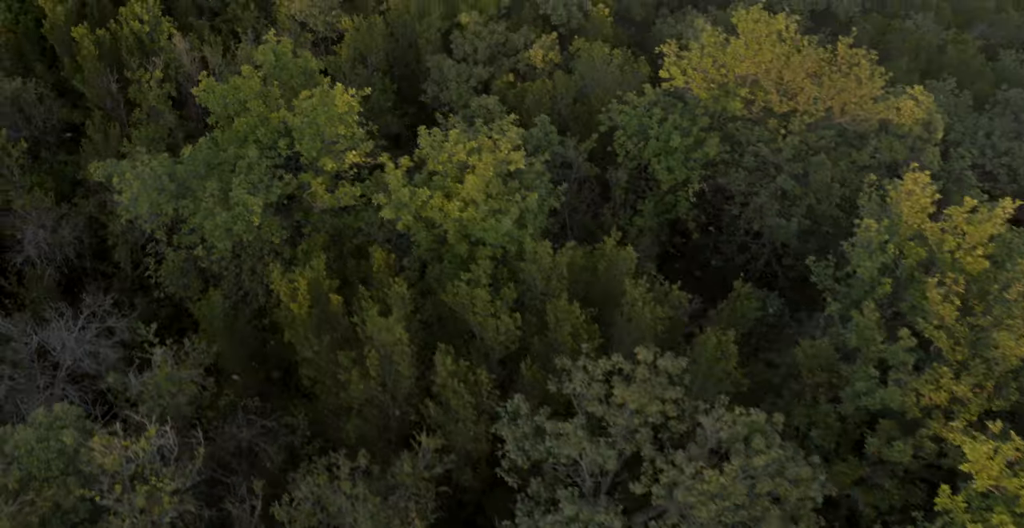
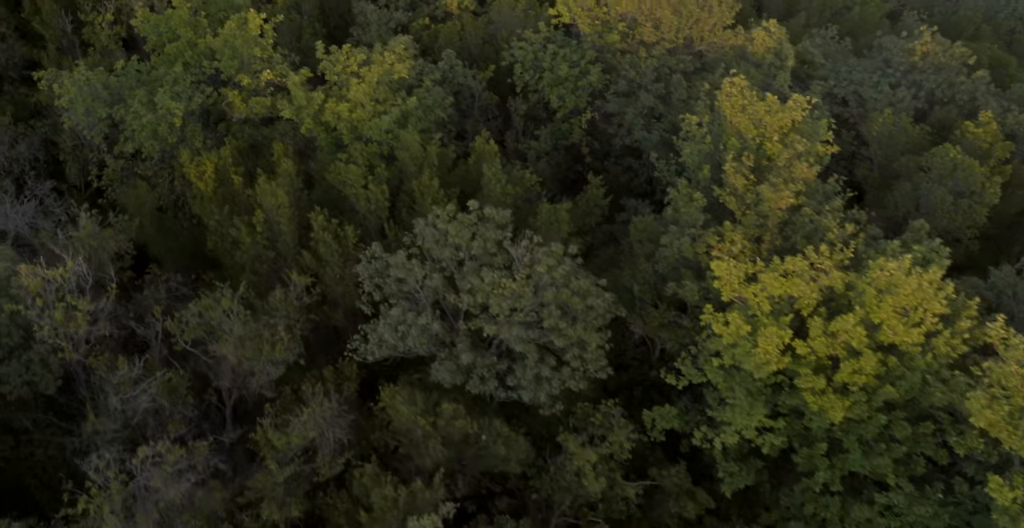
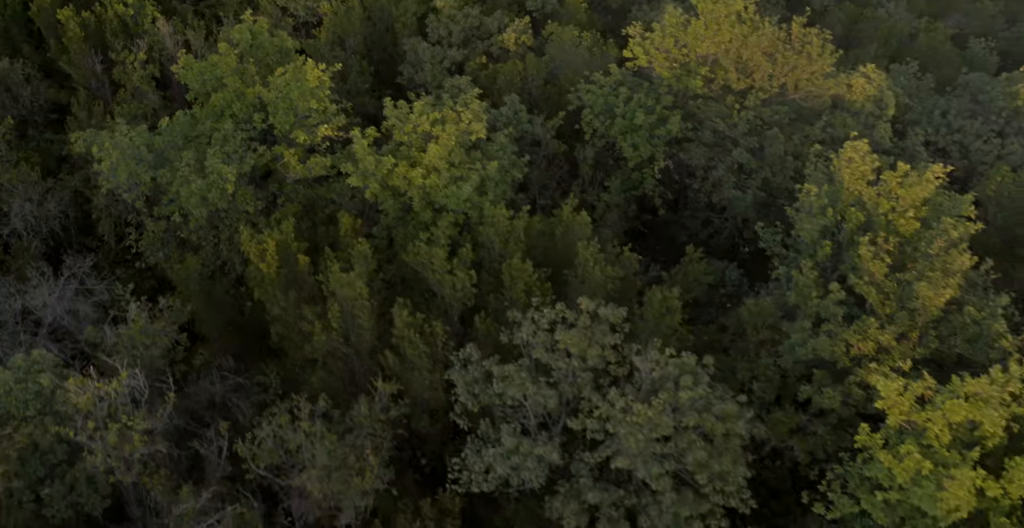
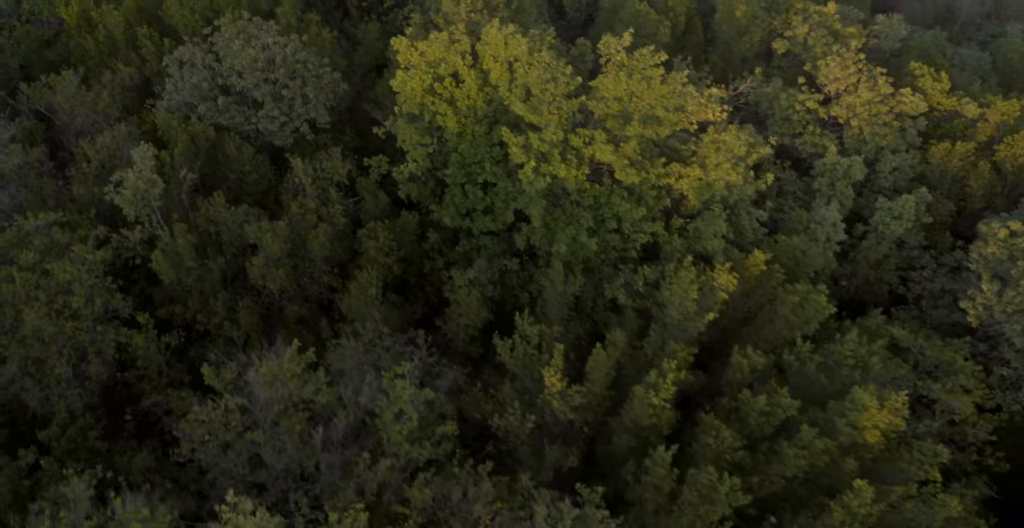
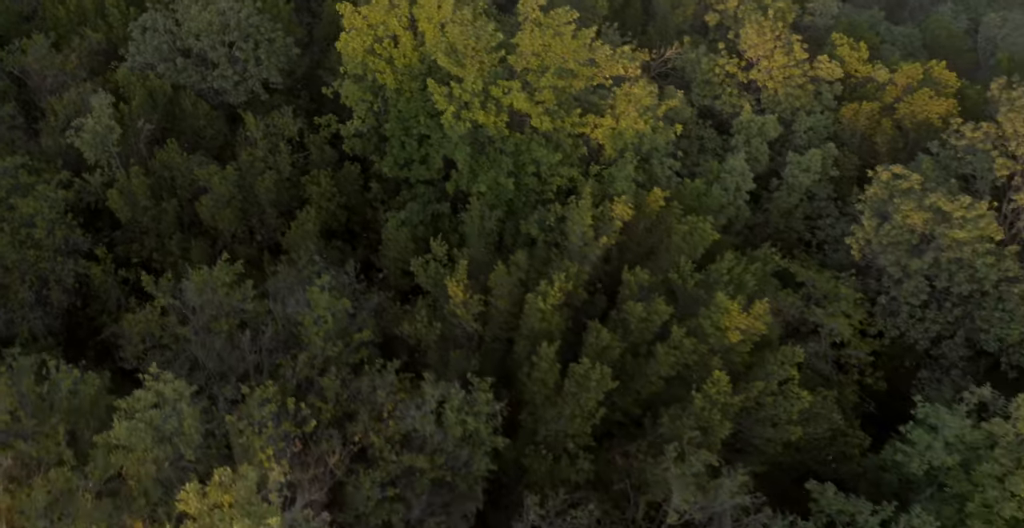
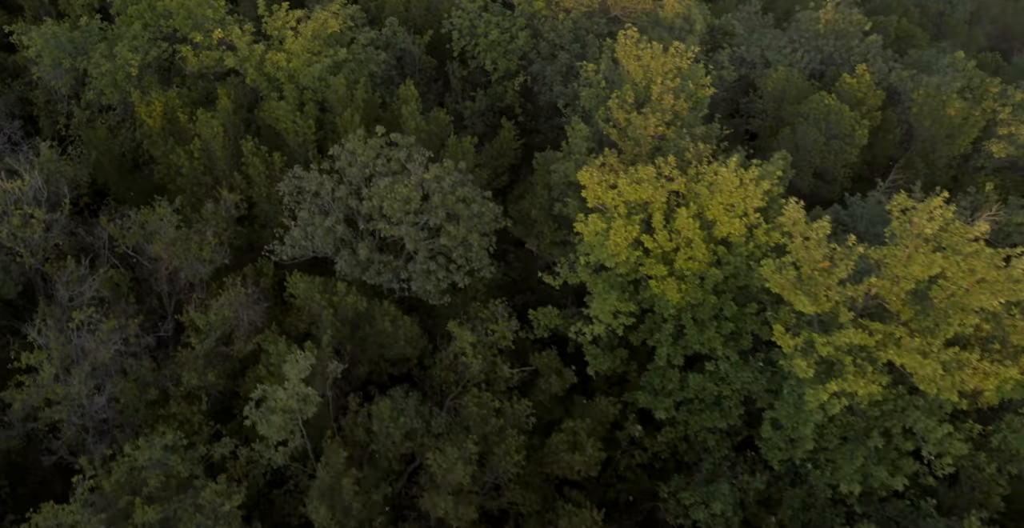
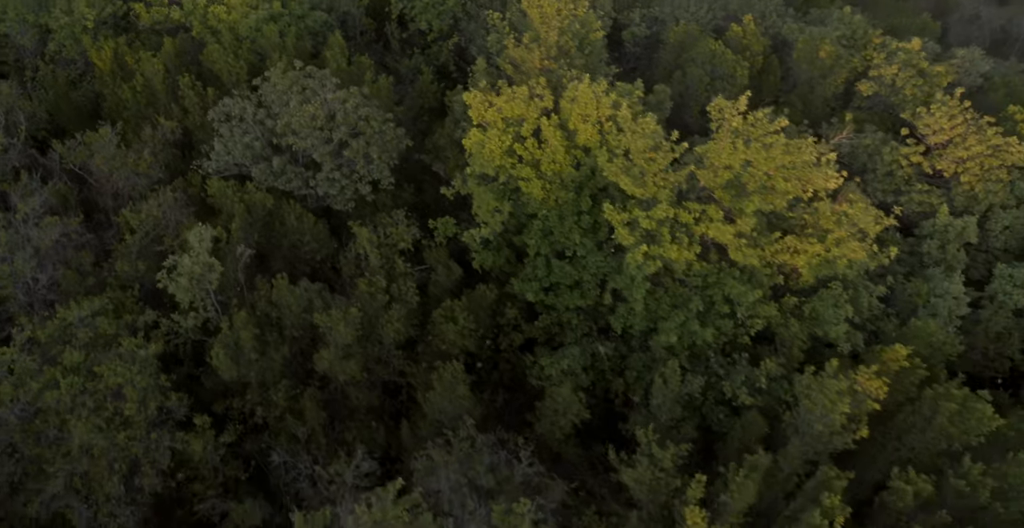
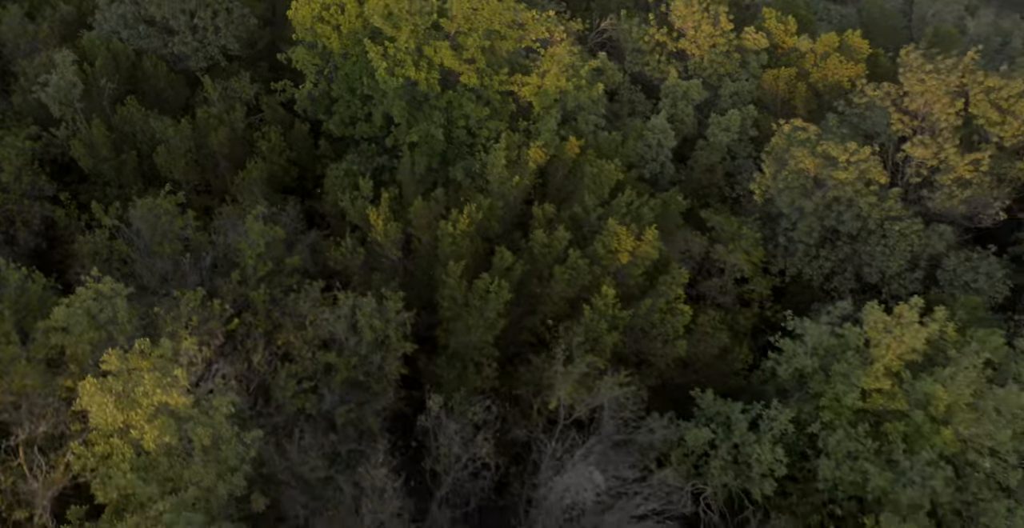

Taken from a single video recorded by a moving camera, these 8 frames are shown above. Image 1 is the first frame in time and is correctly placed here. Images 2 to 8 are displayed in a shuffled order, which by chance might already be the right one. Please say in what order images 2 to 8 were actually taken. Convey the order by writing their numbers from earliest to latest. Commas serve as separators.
3, 2, 6, 7, 4, 5, 8
